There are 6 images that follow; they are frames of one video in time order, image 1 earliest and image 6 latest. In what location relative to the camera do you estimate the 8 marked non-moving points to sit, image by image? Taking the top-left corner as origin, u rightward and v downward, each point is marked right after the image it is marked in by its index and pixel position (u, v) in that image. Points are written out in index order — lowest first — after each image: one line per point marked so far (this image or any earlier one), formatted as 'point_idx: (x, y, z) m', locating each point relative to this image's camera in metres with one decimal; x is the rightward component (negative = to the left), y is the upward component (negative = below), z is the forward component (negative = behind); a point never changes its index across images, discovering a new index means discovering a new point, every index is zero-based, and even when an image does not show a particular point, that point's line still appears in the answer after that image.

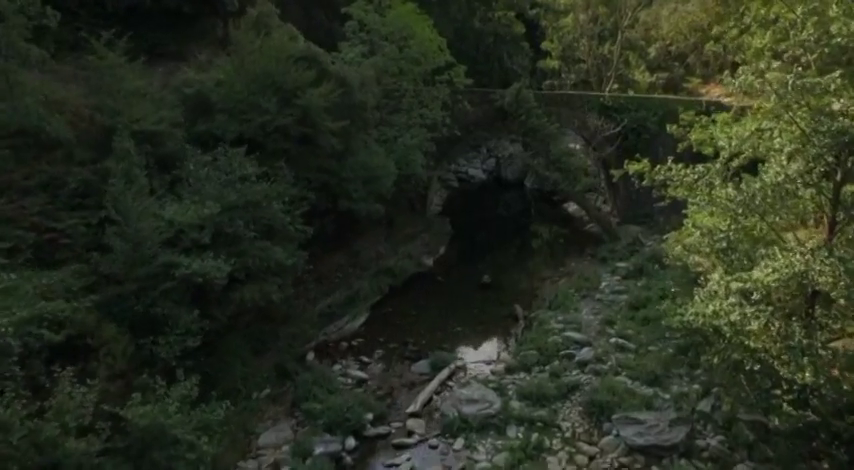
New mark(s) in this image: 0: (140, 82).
0: (-4.3, +2.3, +10.5) m
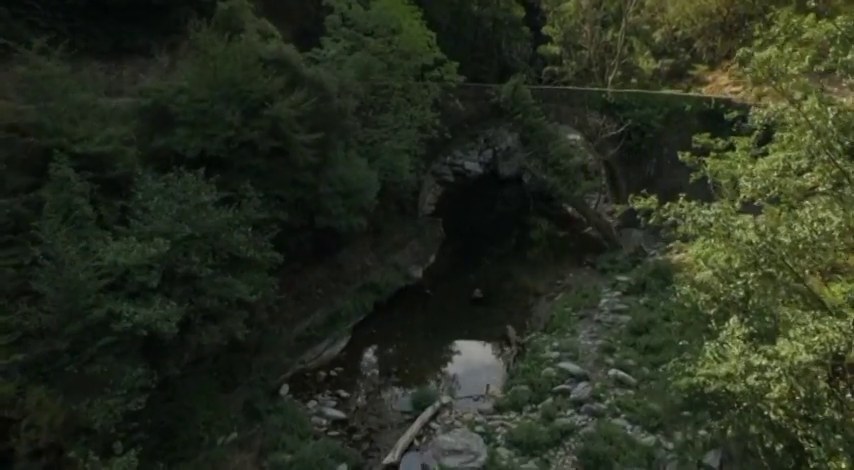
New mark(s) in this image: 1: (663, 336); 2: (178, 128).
0: (-4.6, +1.9, +9.4) m
1: (+3.8, -1.7, +11.4) m
2: (-3.6, +1.5, +9.9) m
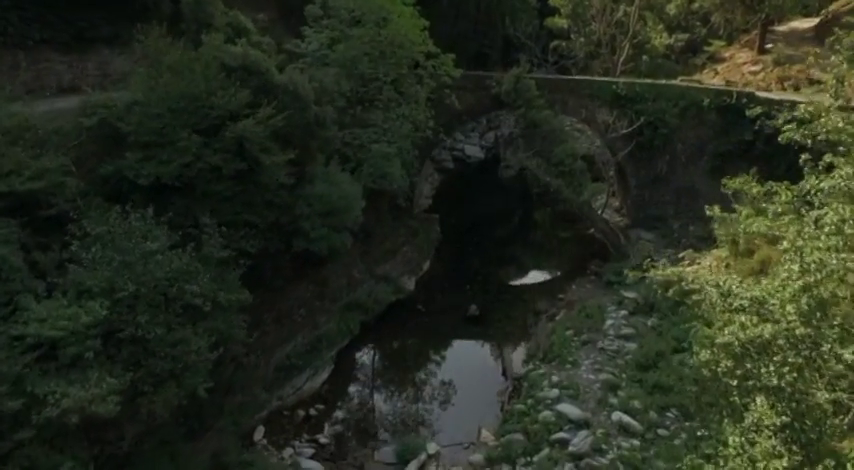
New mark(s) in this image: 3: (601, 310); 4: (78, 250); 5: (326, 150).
0: (-4.8, +1.4, +8.3) m
1: (+3.6, -2.0, +10.4) m
2: (-3.7, +1.0, +8.8) m
3: (+3.1, -1.3, +12.3) m
4: (-3.8, -0.2, +7.6) m
5: (-1.6, +1.4, +11.0) m
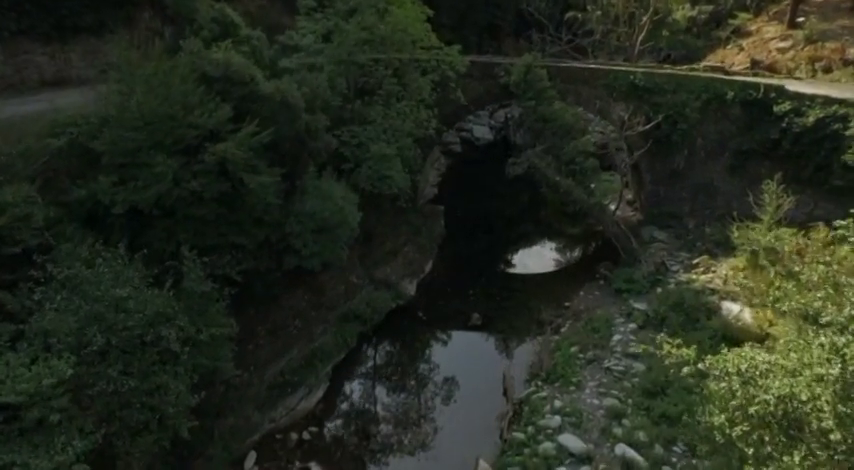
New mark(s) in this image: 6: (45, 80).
0: (-4.9, +1.0, +7.7) m
1: (+3.6, -2.4, +9.9) m
2: (-3.8, +0.7, +8.2) m
3: (+3.1, -1.5, +11.7) m
4: (-3.9, -0.6, +7.1) m
5: (-1.6, +1.1, +10.3) m
6: (-6.6, +2.7, +12.0) m
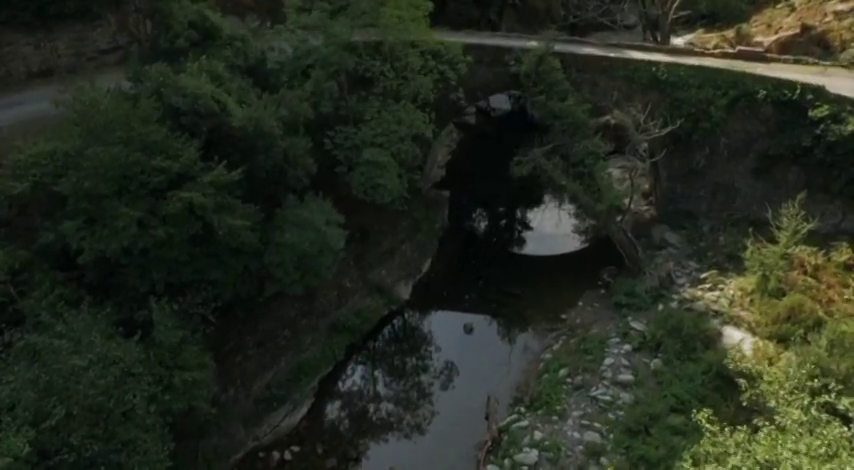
0: (-5.2, +0.4, +7.6) m
1: (+3.3, -2.9, +9.7) m
2: (-4.1, +0.1, +8.0) m
3: (+2.9, -1.8, +11.4) m
4: (-4.3, -1.3, +7.2) m
5: (-1.8, +0.8, +9.9) m
6: (-6.6, +2.7, +11.7) m
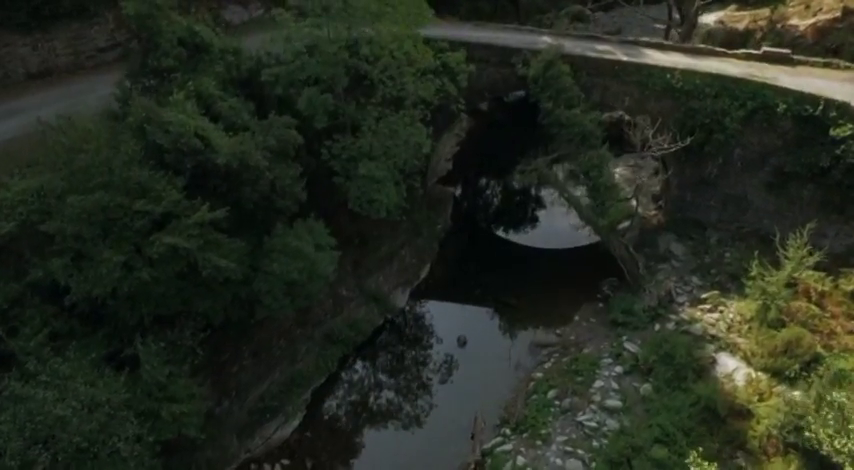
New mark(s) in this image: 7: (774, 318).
0: (-5.5, -0.1, +7.7) m
1: (+3.0, -3.5, +9.8) m
2: (-4.4, -0.4, +8.2) m
3: (+2.7, -2.1, +11.4) m
4: (-4.7, -1.9, +7.5) m
5: (-1.9, +0.4, +9.9) m
6: (-6.6, +2.7, +11.6) m
7: (+5.4, -1.3, +10.8) m
